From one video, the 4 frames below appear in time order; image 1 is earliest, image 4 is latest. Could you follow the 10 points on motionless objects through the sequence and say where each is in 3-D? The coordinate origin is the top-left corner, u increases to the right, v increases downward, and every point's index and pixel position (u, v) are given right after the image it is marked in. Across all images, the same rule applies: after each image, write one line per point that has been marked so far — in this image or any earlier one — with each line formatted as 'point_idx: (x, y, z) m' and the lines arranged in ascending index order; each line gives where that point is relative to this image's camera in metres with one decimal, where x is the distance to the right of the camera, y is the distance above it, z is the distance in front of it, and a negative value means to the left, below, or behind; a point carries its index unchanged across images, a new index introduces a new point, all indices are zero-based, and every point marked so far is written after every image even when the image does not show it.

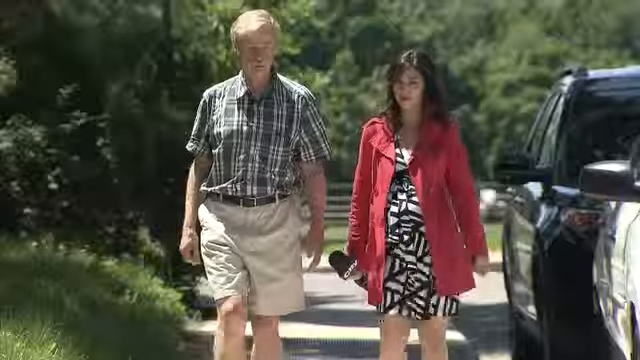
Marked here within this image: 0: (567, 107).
0: (+1.6, +0.5, +8.4) m
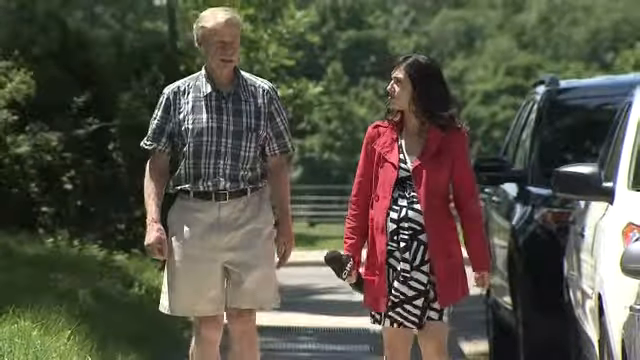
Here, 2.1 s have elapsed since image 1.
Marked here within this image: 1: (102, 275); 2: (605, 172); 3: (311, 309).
0: (+1.5, +0.5, +9.2) m
1: (-1.6, -0.7, +10.0) m
2: (+1.7, 0.0, +7.6) m
3: (-0.1, -1.2, +12.3) m
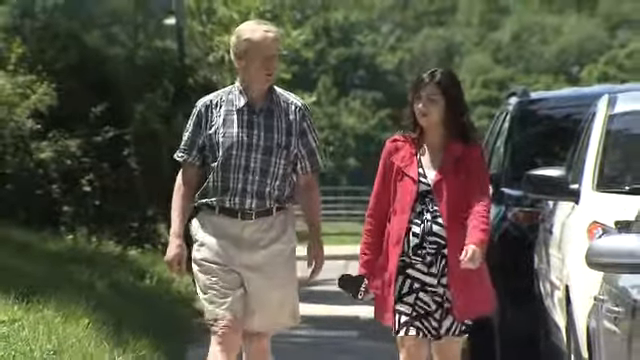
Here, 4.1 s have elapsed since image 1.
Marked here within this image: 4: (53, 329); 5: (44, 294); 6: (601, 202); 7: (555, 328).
0: (+1.5, +0.4, +10.1) m
1: (-1.7, -0.7, +10.9) m
2: (+1.6, 0.0, +8.5) m
3: (-0.1, -1.2, +13.2) m
4: (-1.7, -0.9, +8.3) m
5: (-1.9, -0.8, +9.2) m
6: (+1.6, -0.1, +7.6) m
7: (+1.5, -1.0, +8.6) m
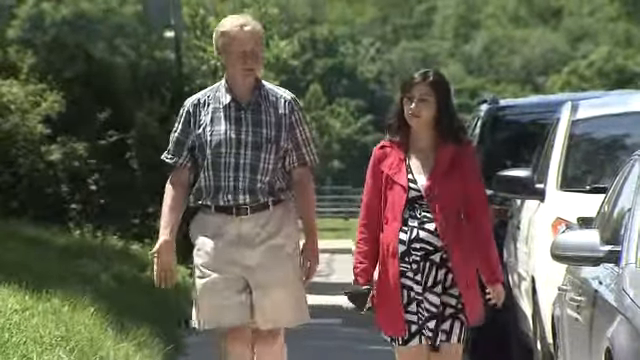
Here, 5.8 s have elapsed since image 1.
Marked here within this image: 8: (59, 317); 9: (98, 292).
0: (+1.4, +0.4, +11.0) m
1: (-1.8, -0.7, +11.8) m
2: (+1.5, 0.0, +9.4) m
3: (-0.3, -1.2, +14.1) m
4: (-1.8, -0.9, +9.1) m
5: (-2.0, -0.8, +10.0) m
6: (+1.5, -0.1, +8.4) m
7: (+1.4, -1.0, +9.4) m
8: (-1.8, -0.9, +9.1) m
9: (-1.7, -0.9, +10.2) m
